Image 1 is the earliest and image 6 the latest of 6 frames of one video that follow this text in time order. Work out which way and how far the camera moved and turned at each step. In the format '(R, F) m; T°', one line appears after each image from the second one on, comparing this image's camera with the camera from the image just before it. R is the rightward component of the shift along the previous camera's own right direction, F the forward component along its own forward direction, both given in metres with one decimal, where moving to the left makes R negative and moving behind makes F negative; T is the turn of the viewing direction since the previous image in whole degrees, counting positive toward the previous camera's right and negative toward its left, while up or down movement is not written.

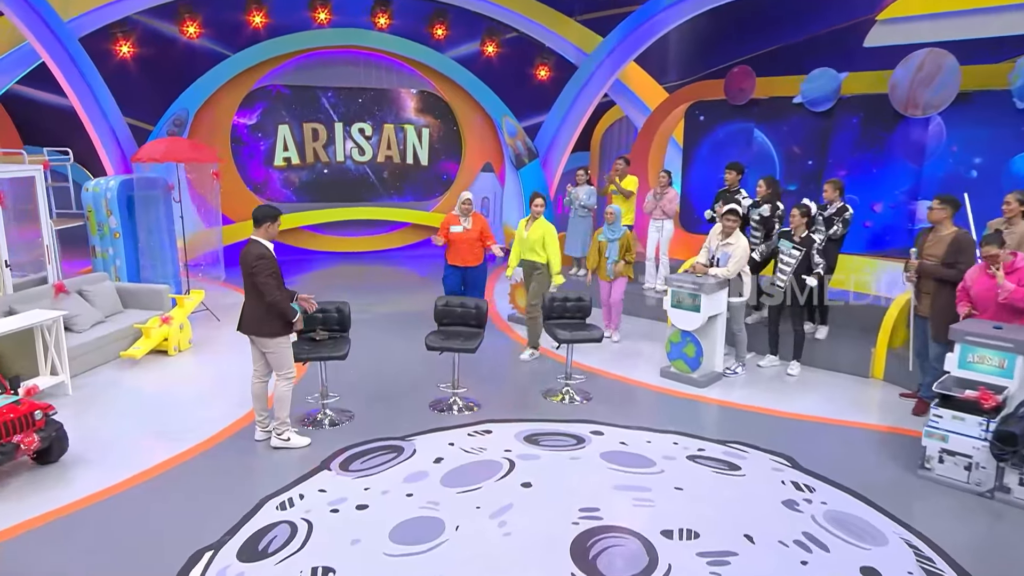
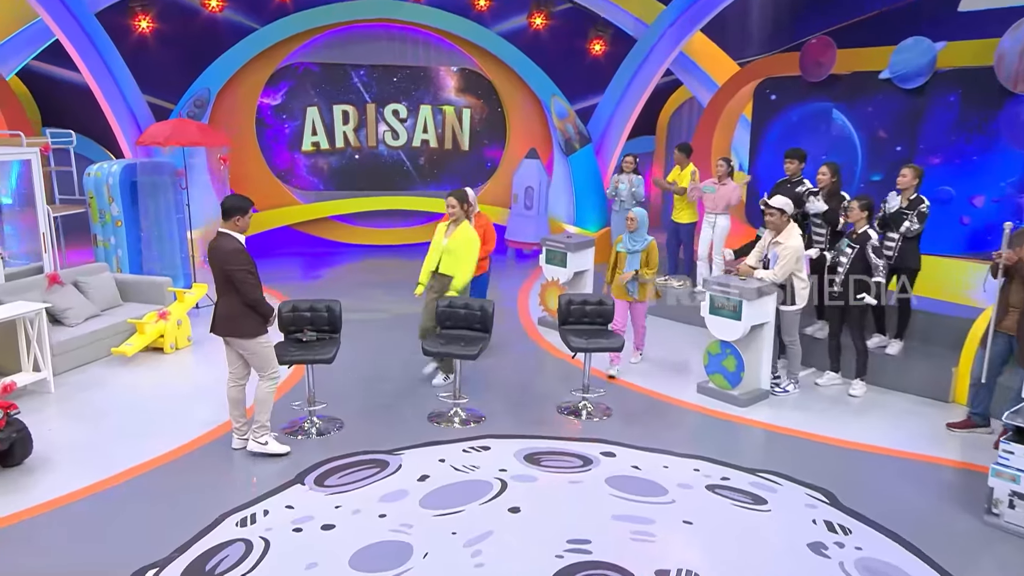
(+0.9, +0.8) m; -9°
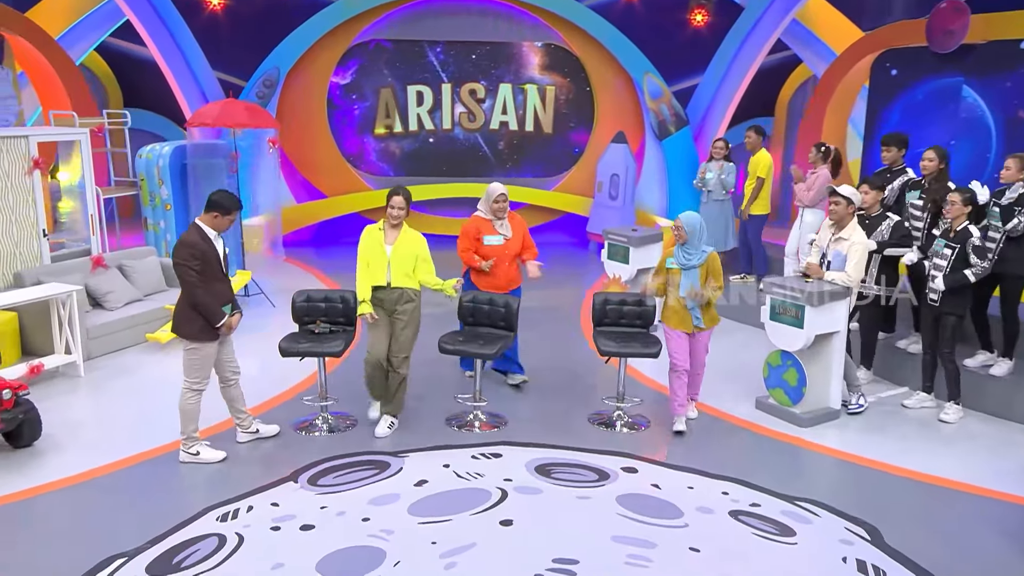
(+1.0, +0.7) m; -12°
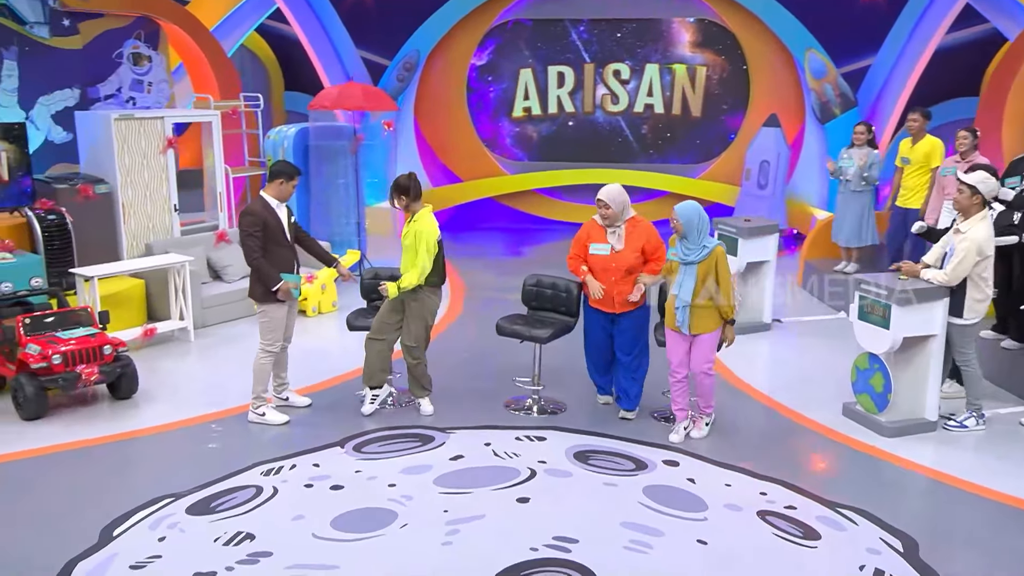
(+1.0, +0.3) m; -14°
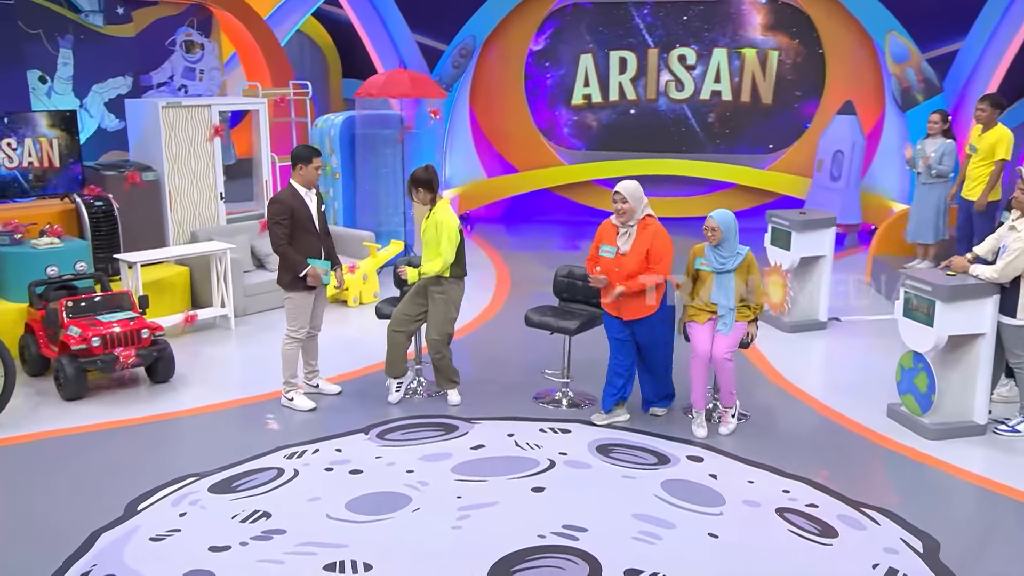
(+0.3, +0.1) m; -5°
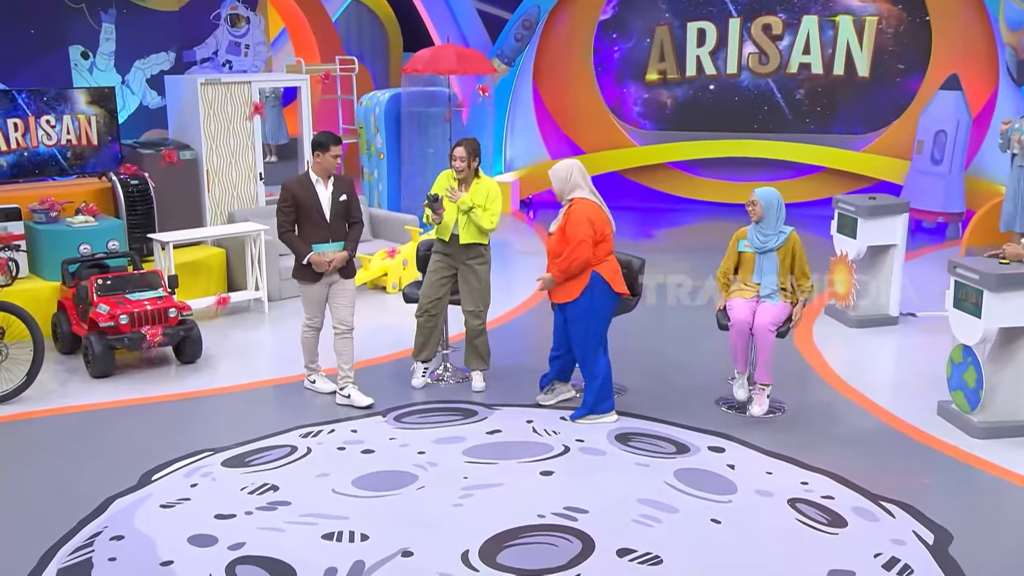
(+0.5, +0.4) m; -7°
